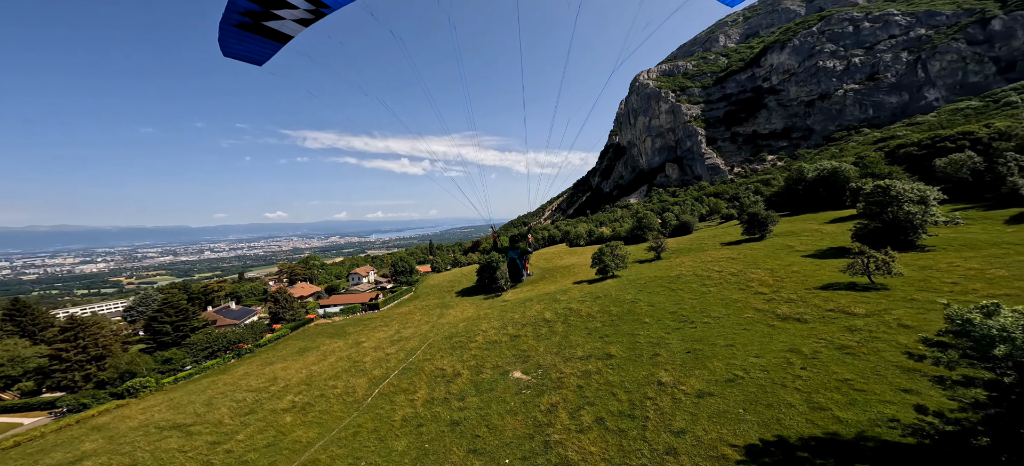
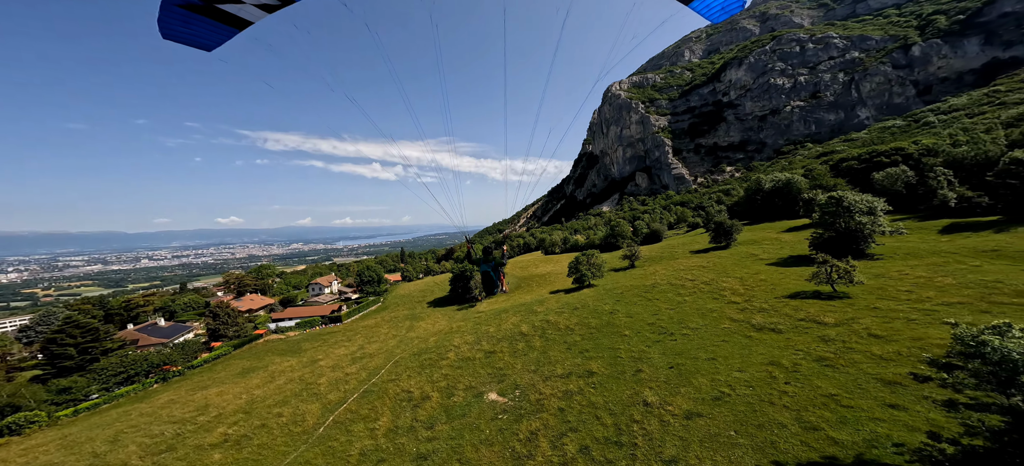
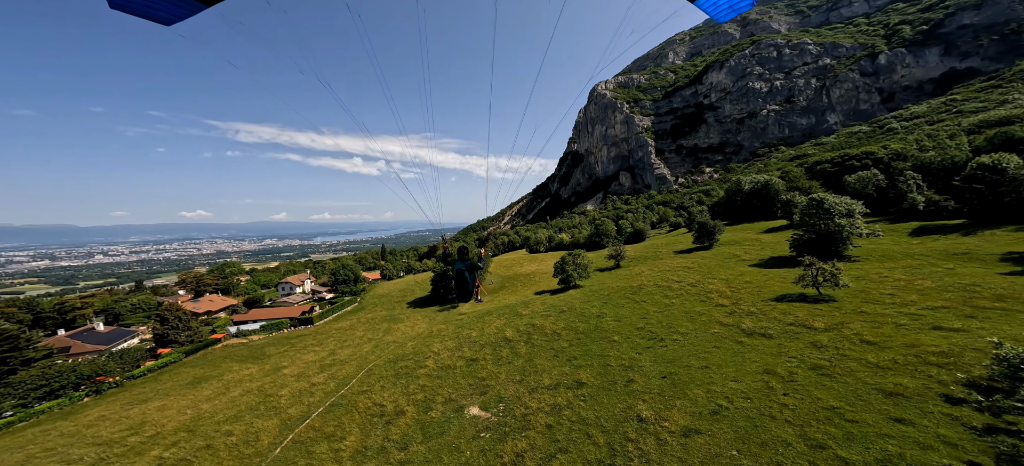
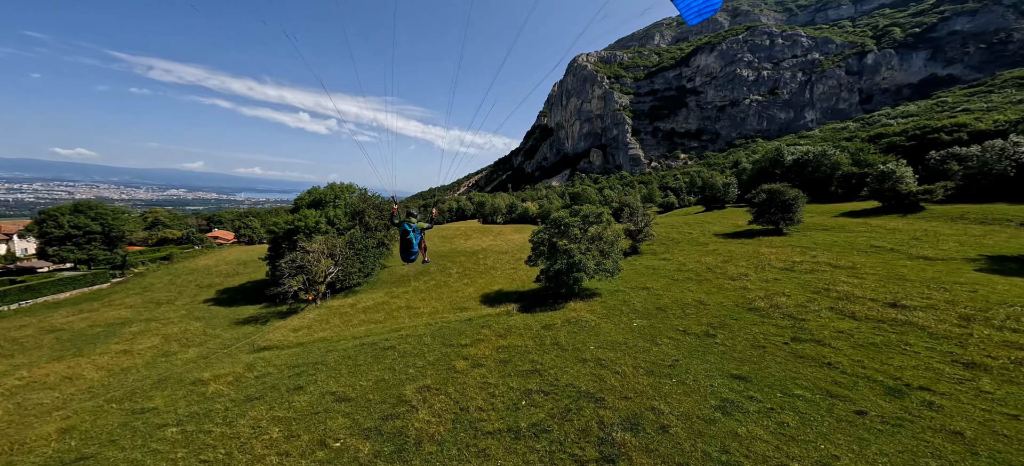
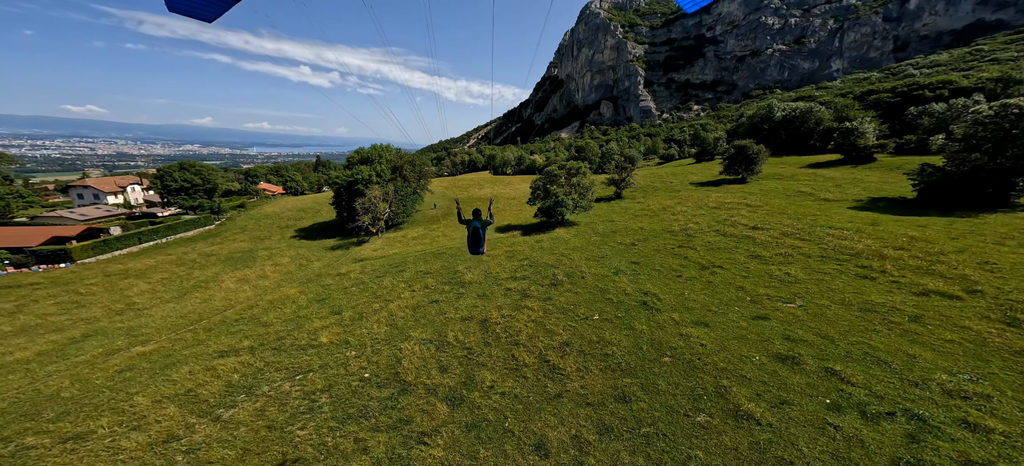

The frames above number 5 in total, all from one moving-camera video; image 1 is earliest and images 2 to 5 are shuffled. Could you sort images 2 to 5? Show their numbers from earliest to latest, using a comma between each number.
2, 3, 5, 4
